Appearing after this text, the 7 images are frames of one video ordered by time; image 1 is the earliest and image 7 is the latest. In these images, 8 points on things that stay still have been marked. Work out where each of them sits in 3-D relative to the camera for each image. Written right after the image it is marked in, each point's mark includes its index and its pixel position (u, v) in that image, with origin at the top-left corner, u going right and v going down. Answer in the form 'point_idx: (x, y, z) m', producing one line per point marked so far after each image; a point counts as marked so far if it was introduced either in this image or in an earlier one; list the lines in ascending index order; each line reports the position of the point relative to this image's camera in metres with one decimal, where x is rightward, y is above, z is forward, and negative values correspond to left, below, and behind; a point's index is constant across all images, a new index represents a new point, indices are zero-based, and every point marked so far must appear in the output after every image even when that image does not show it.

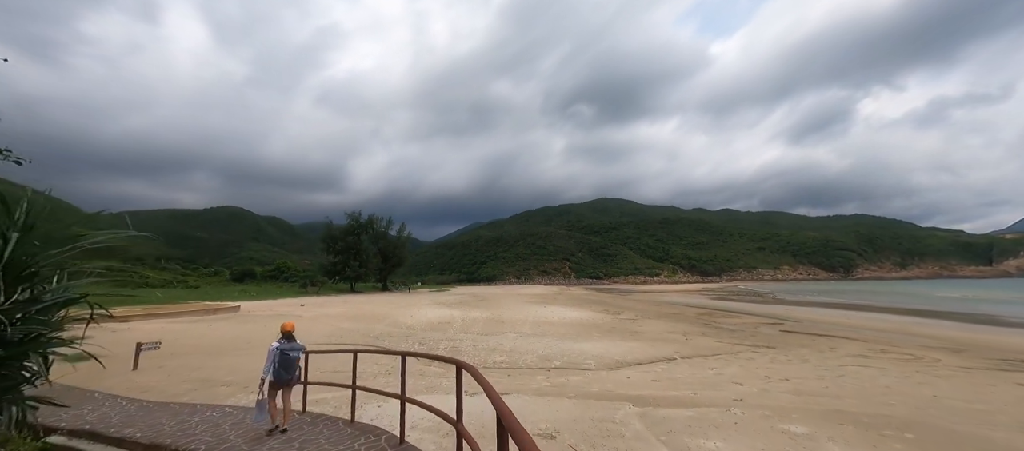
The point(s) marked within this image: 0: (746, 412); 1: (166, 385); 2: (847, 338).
0: (+3.8, -3.0, +6.3) m
1: (-7.3, -3.4, +8.4) m
2: (+12.6, -4.3, +14.9) m
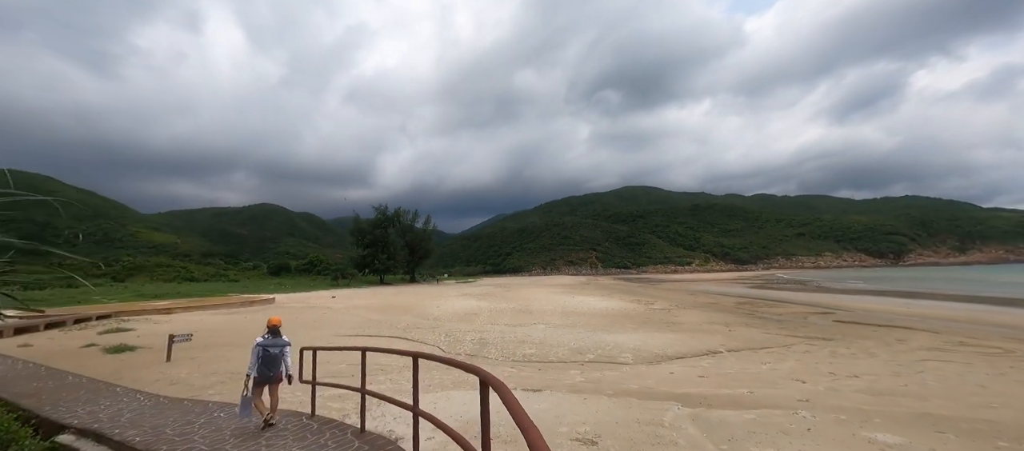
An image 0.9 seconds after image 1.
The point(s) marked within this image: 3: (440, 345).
0: (+4.3, -2.7, +5.5) m
1: (-6.7, -3.2, +8.3) m
2: (+13.7, -3.6, +13.5) m
3: (-2.1, -3.5, +11.4) m
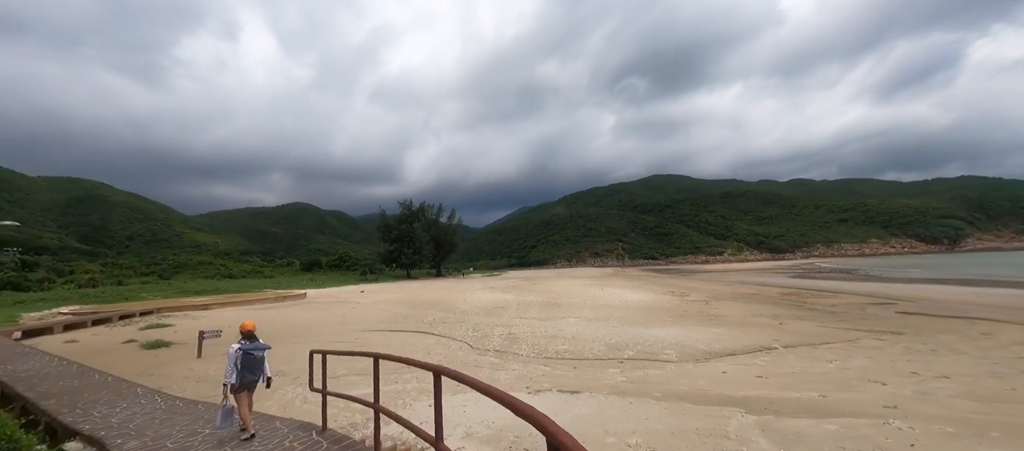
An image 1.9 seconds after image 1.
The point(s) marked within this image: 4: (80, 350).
0: (+4.8, -2.4, +4.6) m
1: (-6.0, -3.1, +8.1) m
2: (+14.6, -3.0, +12.0) m
3: (-1.2, -3.2, +11.0) m
4: (-12.7, -3.7, +11.5) m
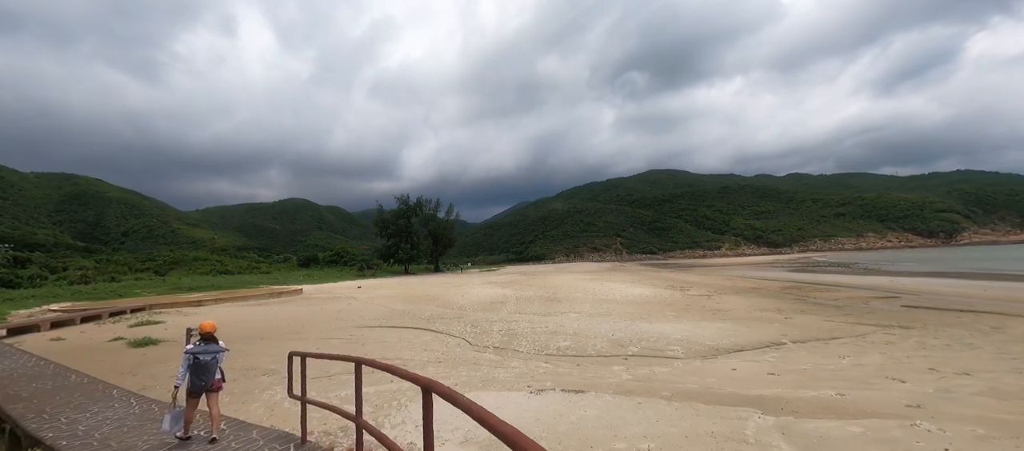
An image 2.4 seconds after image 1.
0: (+4.8, -2.3, +4.3) m
1: (-6.0, -2.9, +7.8) m
2: (+14.6, -2.7, +11.8) m
3: (-1.2, -3.0, +10.6) m
4: (-12.7, -3.5, +11.1) m
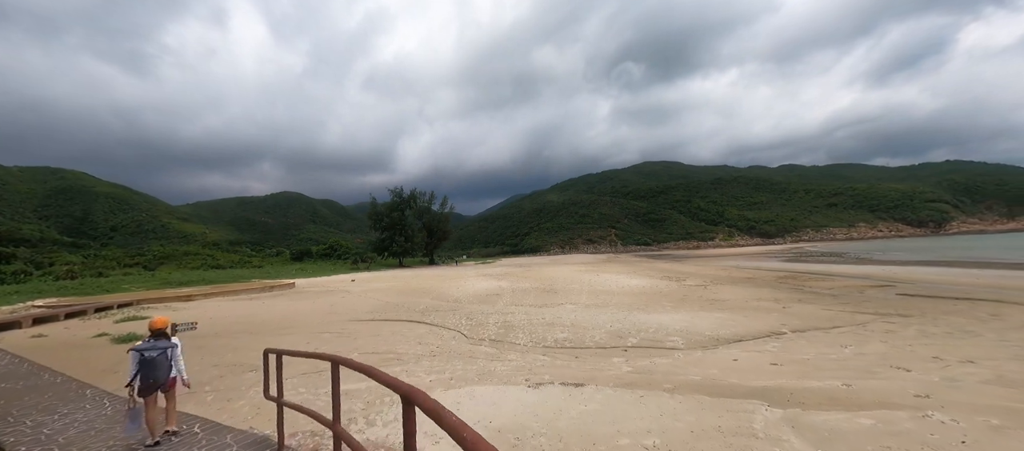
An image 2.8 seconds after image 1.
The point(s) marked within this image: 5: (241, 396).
0: (+4.8, -2.1, +4.2) m
1: (-6.1, -2.7, +7.5) m
2: (+14.5, -2.3, +11.8) m
3: (-1.3, -2.7, +10.4) m
4: (-12.8, -3.3, +10.8) m
5: (-4.0, -2.5, +5.8) m
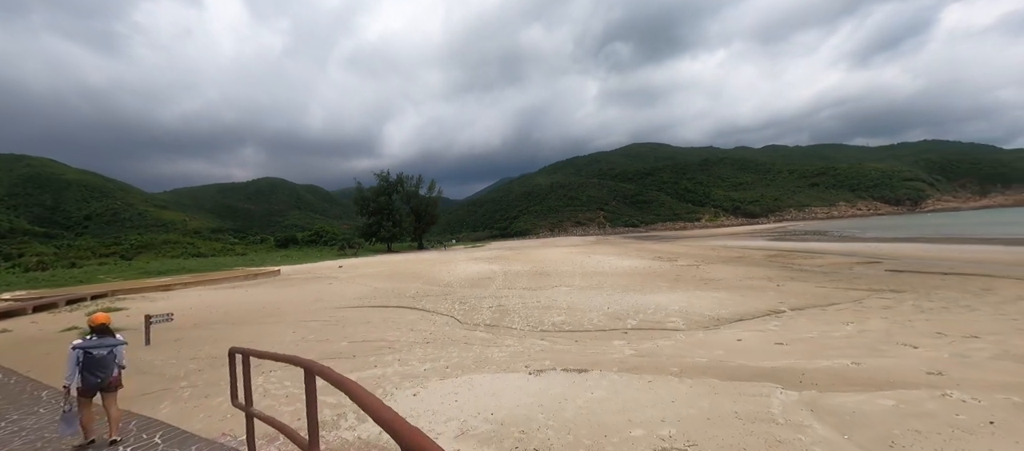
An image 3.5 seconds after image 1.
0: (+4.8, -1.8, +4.0) m
1: (-6.1, -2.5, +7.0) m
2: (+14.3, -1.6, +11.9) m
3: (-1.5, -2.3, +10.1) m
4: (-12.9, -3.0, +10.1) m
5: (-4.0, -2.3, +5.4) m
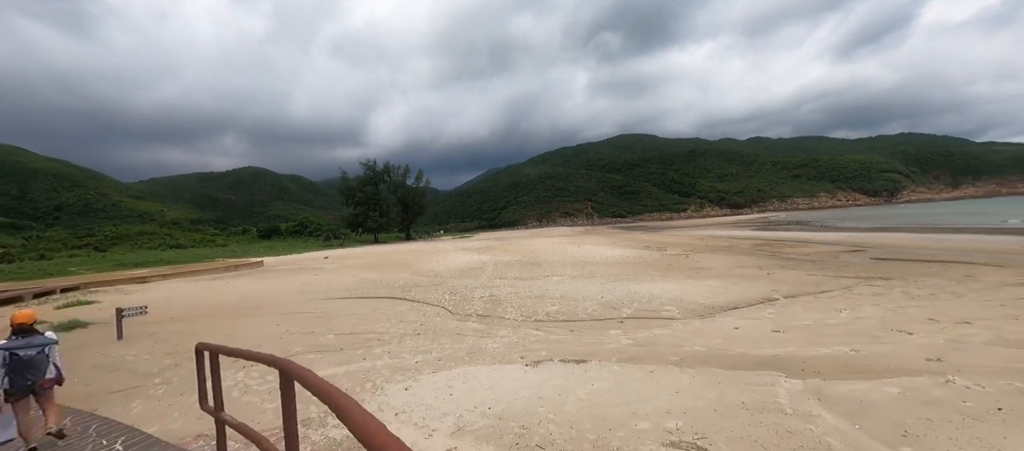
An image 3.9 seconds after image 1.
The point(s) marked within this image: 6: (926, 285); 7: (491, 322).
0: (+4.8, -1.6, +4.0) m
1: (-6.2, -2.2, +6.6) m
2: (+14.0, -1.2, +12.2) m
3: (-1.7, -2.0, +9.8) m
4: (-13.1, -2.7, +9.5) m
5: (-4.0, -2.1, +5.0) m
6: (+9.9, -1.4, +9.5) m
7: (-0.4, -1.9, +7.7) m
